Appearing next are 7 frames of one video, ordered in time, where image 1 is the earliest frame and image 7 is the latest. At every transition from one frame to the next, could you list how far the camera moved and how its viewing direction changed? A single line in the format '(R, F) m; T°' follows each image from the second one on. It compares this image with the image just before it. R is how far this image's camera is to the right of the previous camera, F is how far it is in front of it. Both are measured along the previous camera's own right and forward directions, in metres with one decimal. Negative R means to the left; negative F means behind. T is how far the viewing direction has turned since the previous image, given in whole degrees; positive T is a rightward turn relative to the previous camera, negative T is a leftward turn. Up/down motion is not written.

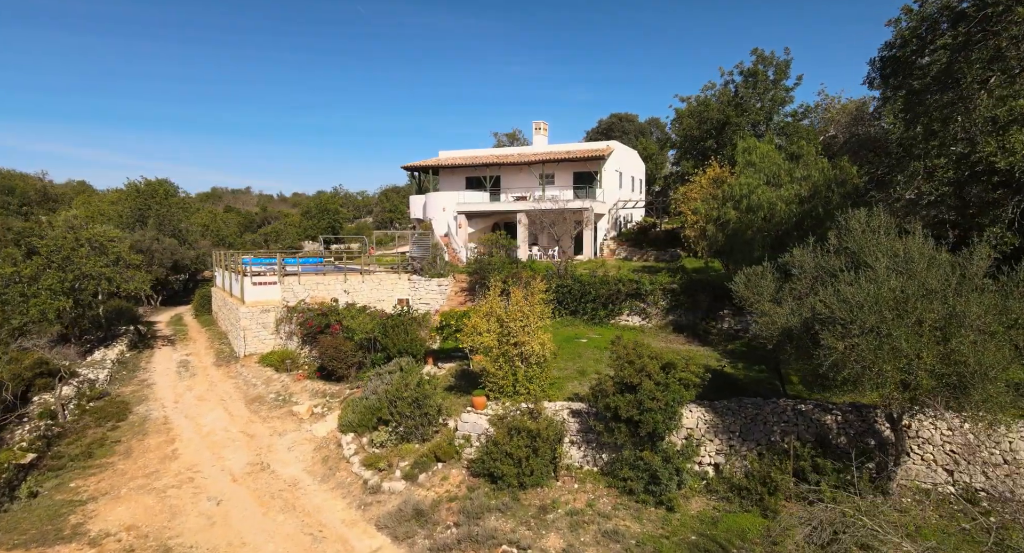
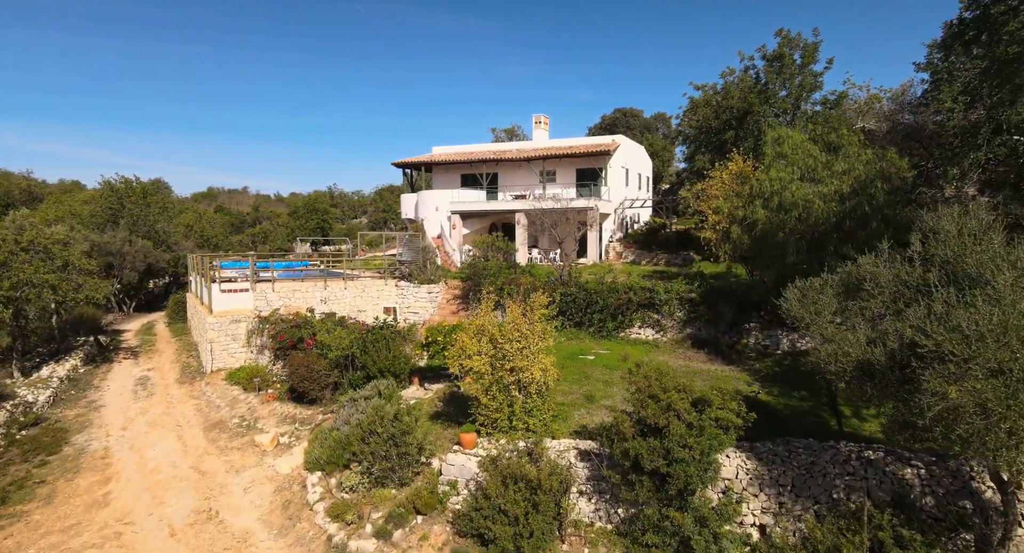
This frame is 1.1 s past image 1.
(+0.1, +2.3) m; 0°
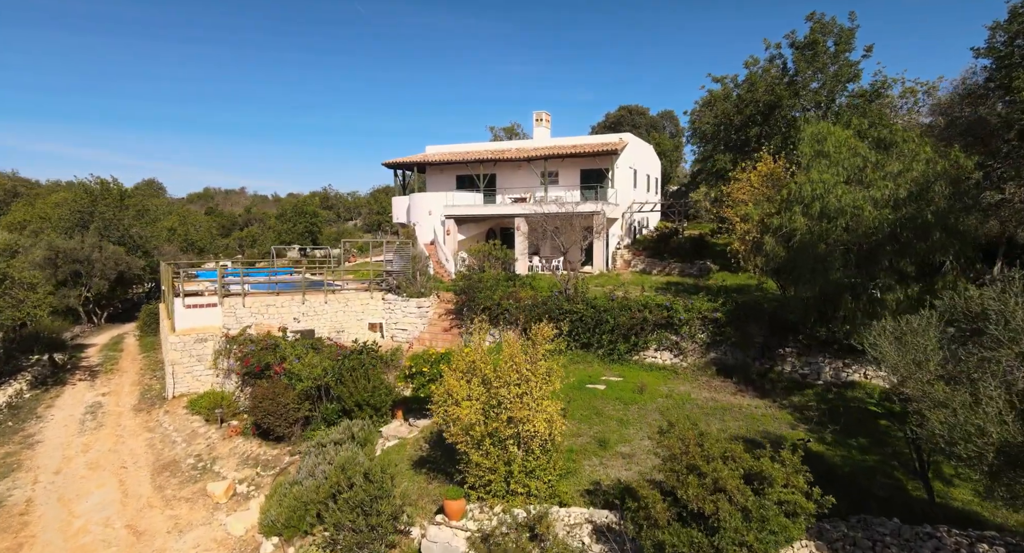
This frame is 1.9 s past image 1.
(0.0, +2.2) m; 0°
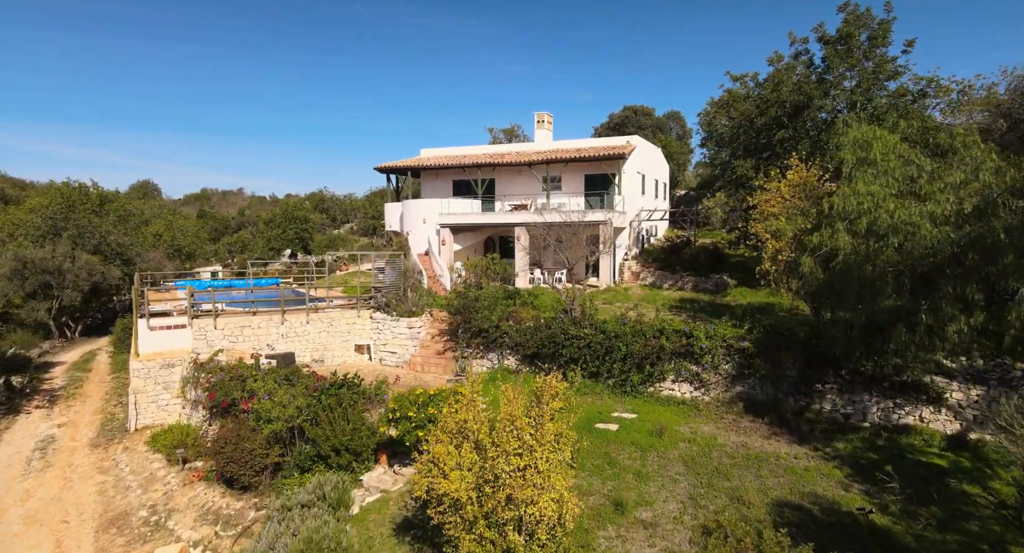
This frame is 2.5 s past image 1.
(0.0, +1.8) m; 0°
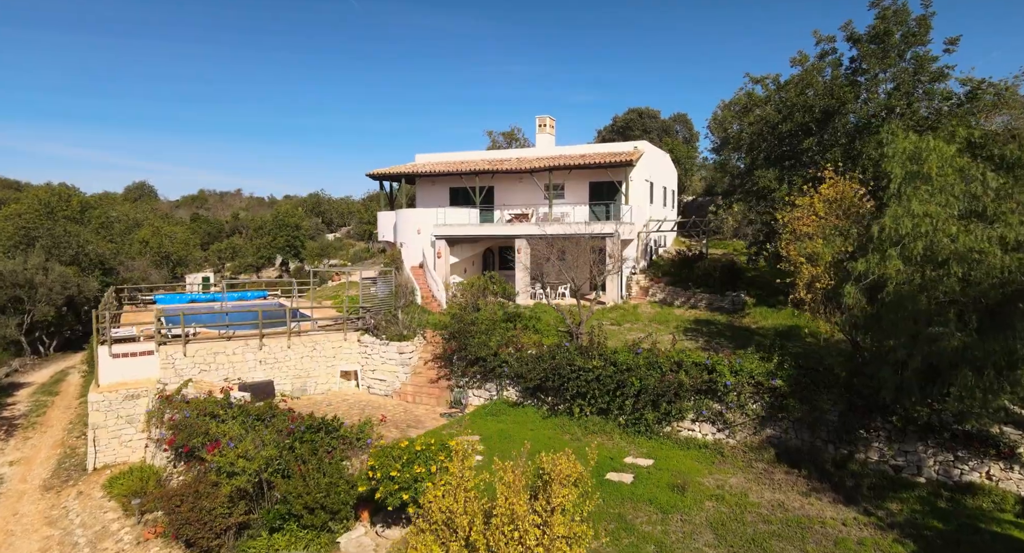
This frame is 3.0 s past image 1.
(0.0, +1.6) m; 0°
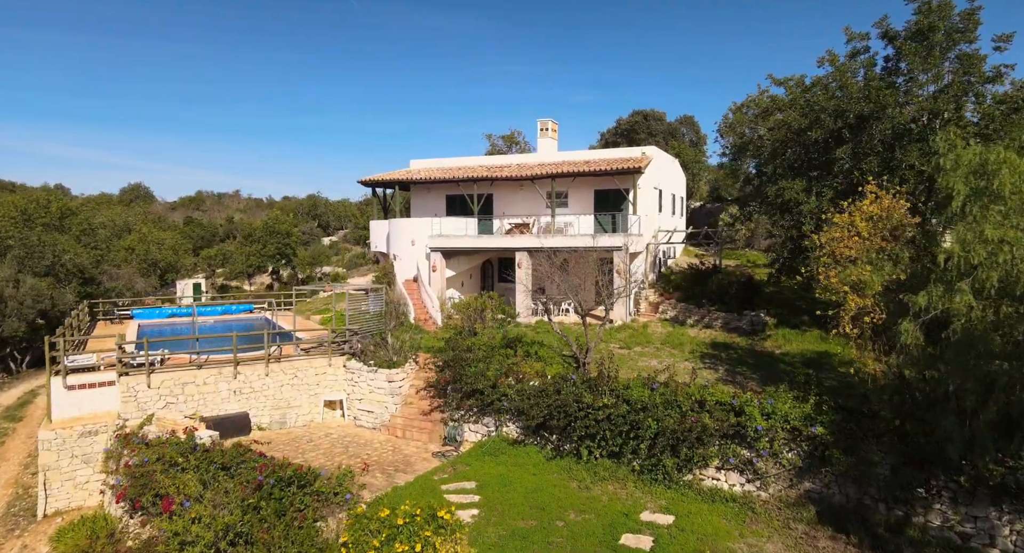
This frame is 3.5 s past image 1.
(0.0, +1.5) m; 0°
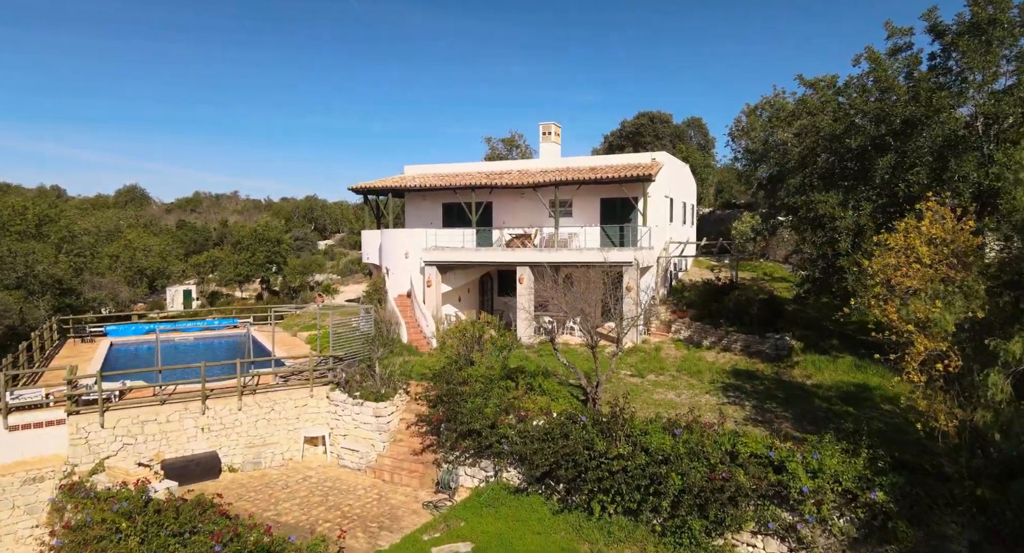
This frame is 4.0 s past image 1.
(0.0, +1.6) m; 0°
